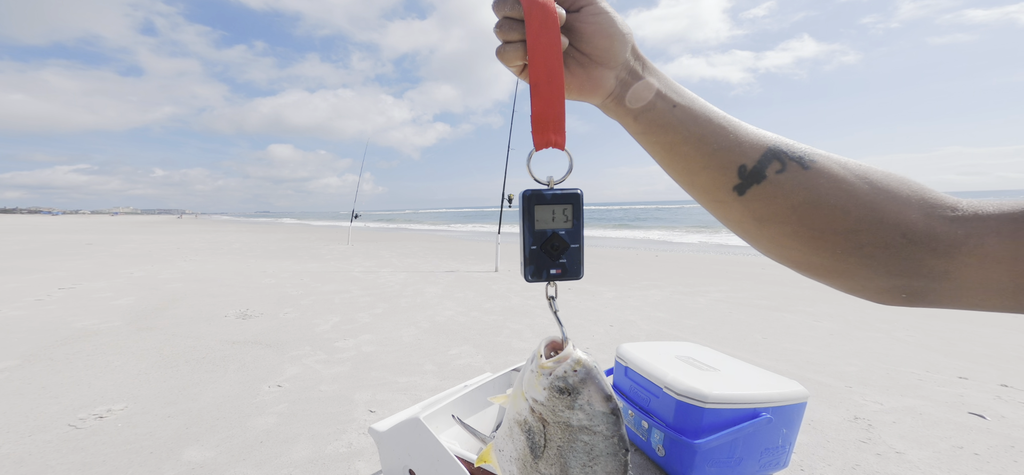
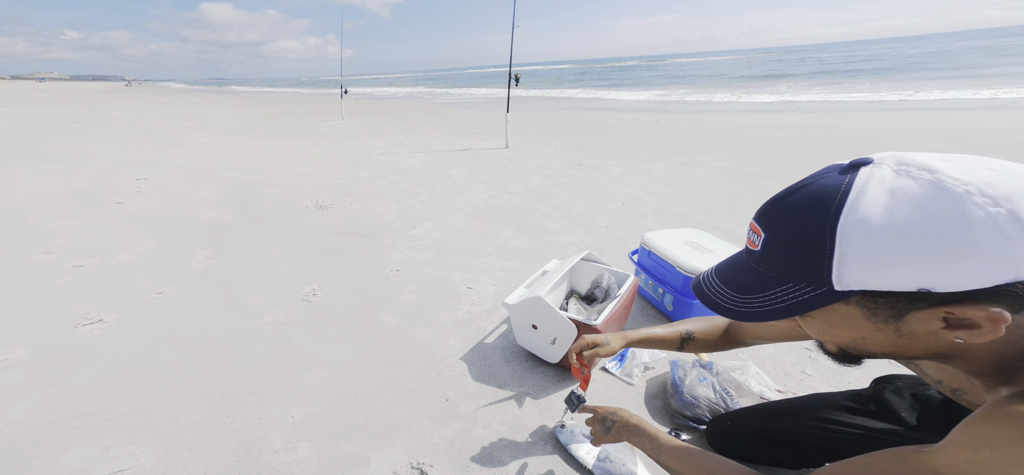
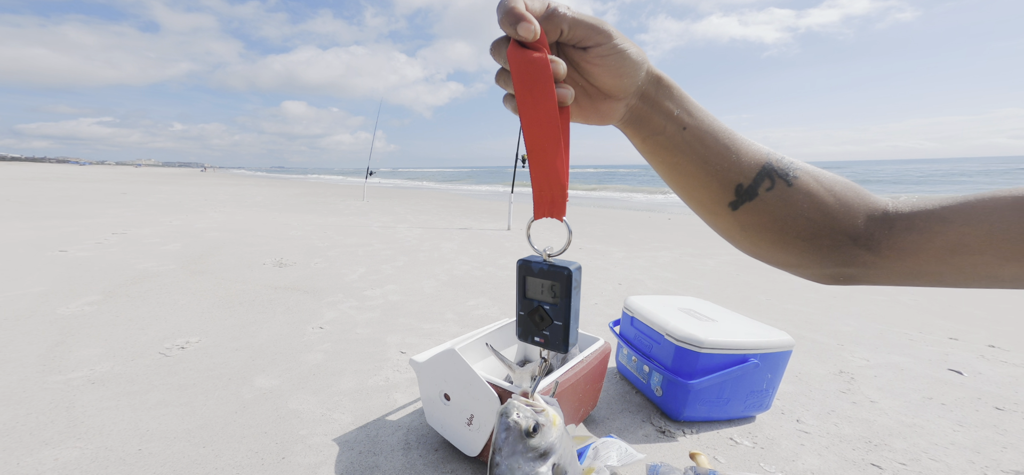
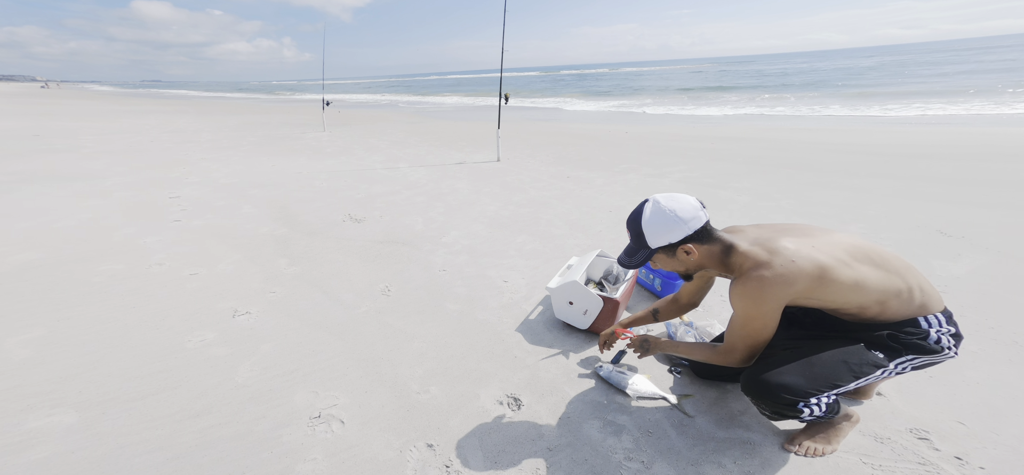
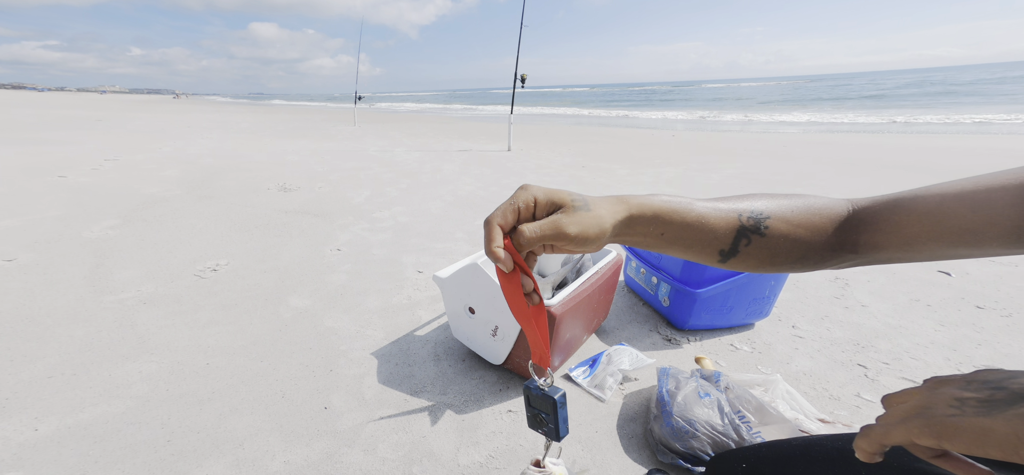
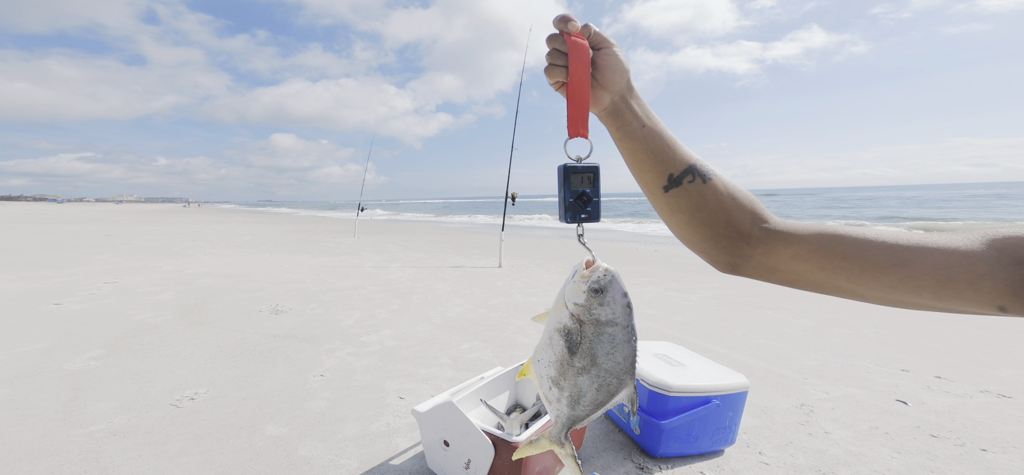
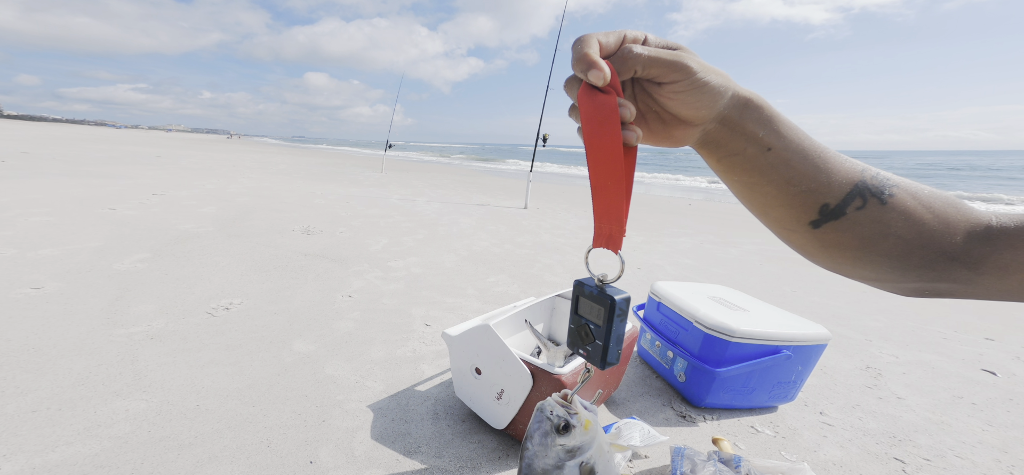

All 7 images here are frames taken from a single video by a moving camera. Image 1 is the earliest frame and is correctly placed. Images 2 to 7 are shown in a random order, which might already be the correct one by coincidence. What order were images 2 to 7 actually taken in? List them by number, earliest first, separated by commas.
6, 3, 7, 5, 2, 4
